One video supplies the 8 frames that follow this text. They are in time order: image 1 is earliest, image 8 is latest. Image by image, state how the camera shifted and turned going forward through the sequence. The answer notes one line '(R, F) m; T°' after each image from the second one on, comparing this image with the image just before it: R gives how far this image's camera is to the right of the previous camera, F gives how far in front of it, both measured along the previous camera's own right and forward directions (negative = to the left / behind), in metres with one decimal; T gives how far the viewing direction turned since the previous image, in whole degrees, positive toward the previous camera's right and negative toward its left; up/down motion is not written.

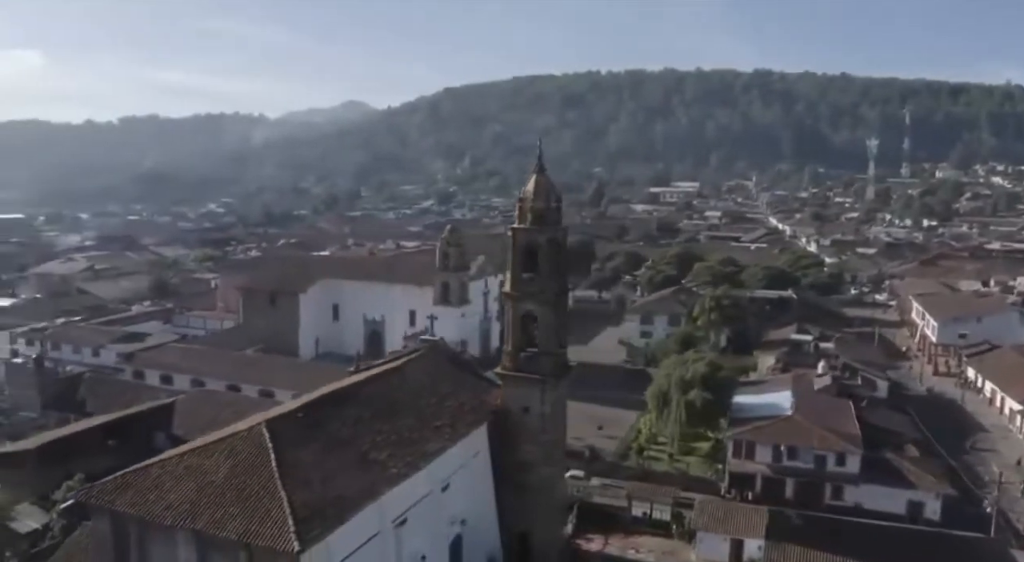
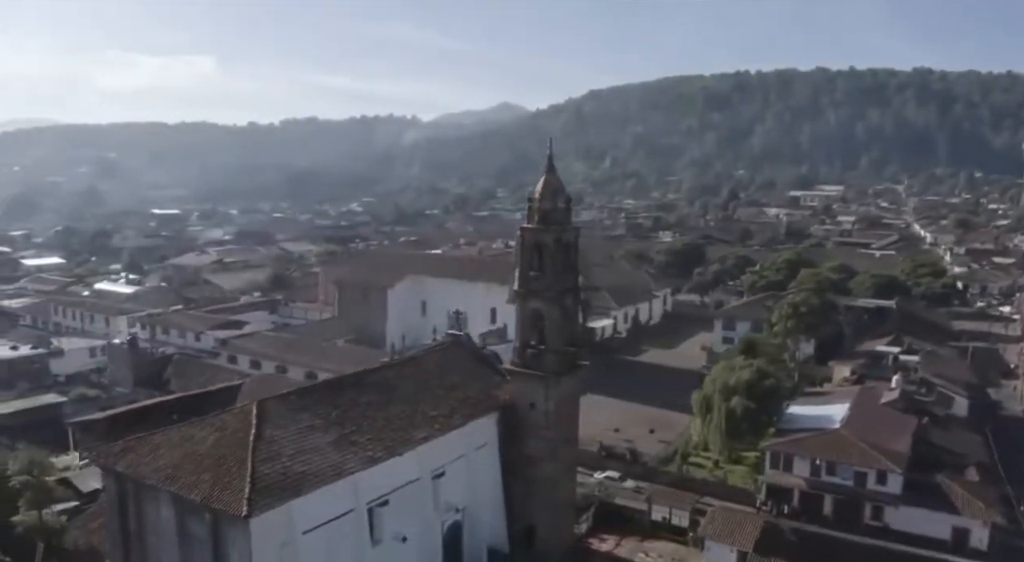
(+3.5, 0.0) m; -10°
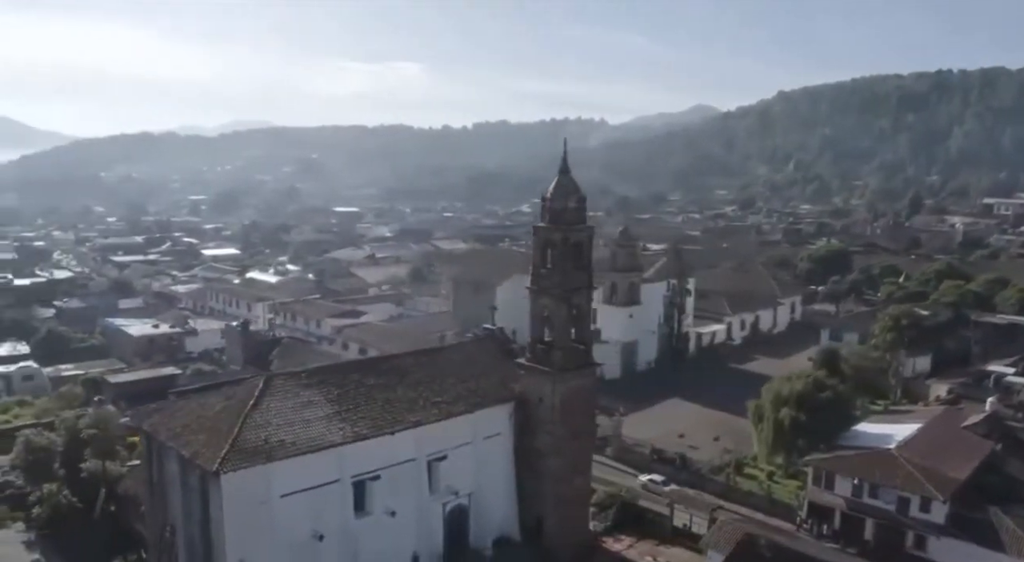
(+4.4, -0.1) m; -13°
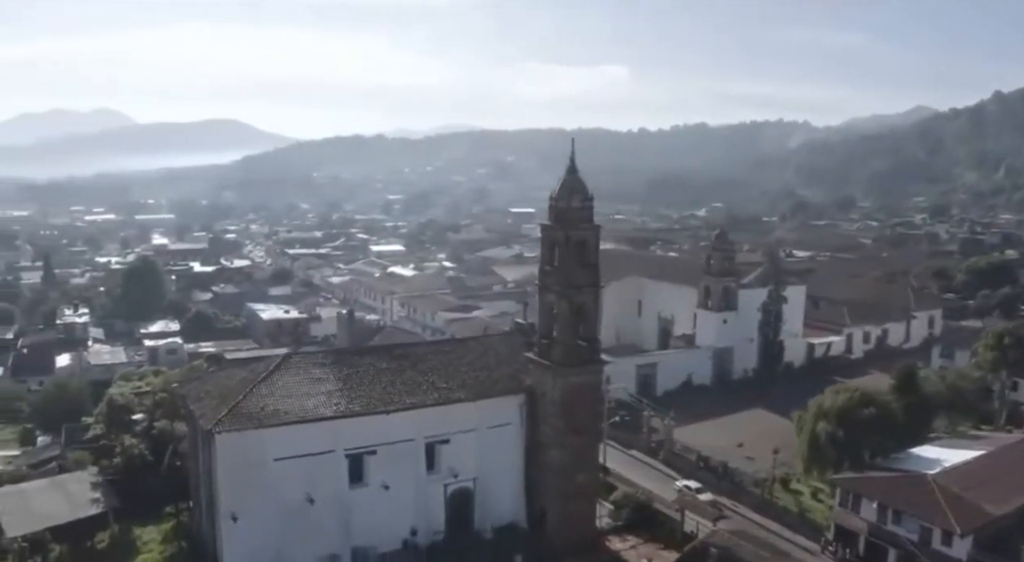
(+4.9, -0.2) m; -13°
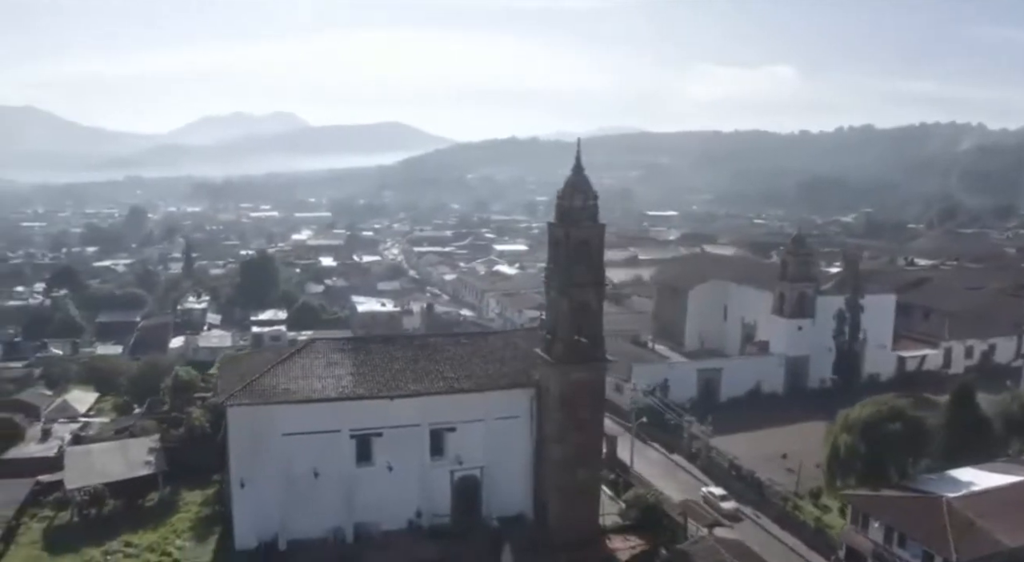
(+4.0, -0.3) m; -10°
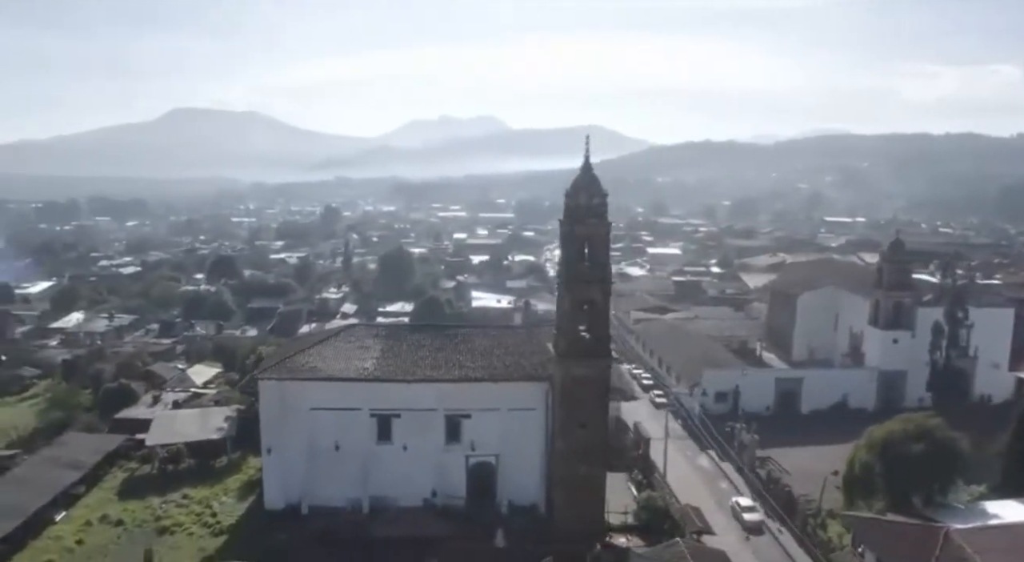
(+5.1, -0.2) m; -13°
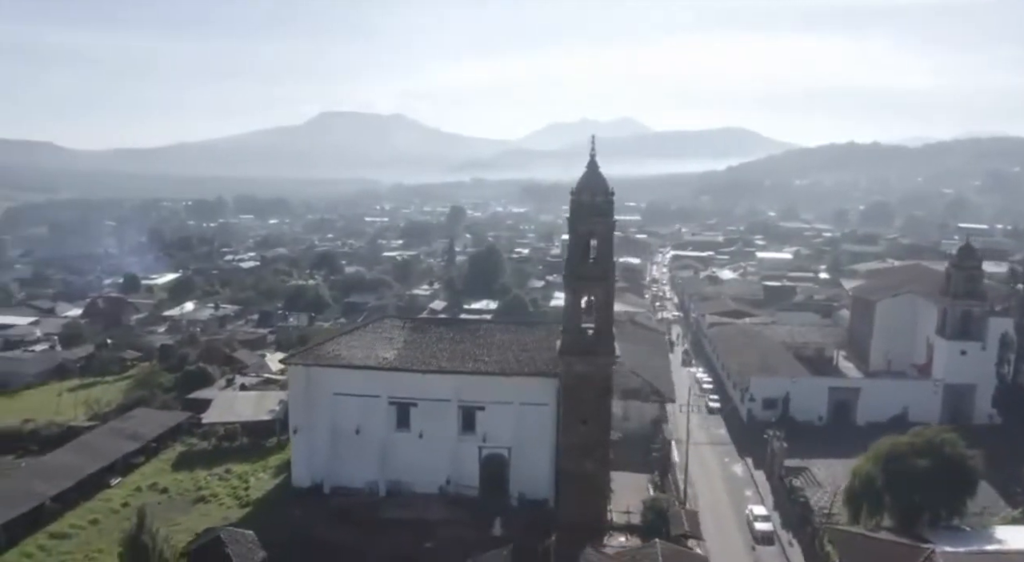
(+3.6, -0.3) m; -9°
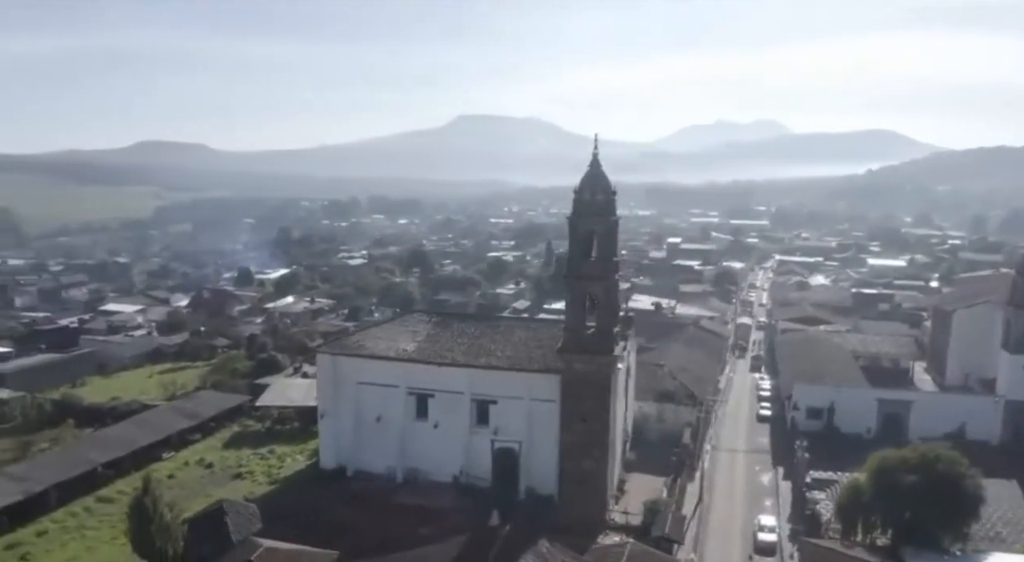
(+3.7, -0.3) m; -9°
